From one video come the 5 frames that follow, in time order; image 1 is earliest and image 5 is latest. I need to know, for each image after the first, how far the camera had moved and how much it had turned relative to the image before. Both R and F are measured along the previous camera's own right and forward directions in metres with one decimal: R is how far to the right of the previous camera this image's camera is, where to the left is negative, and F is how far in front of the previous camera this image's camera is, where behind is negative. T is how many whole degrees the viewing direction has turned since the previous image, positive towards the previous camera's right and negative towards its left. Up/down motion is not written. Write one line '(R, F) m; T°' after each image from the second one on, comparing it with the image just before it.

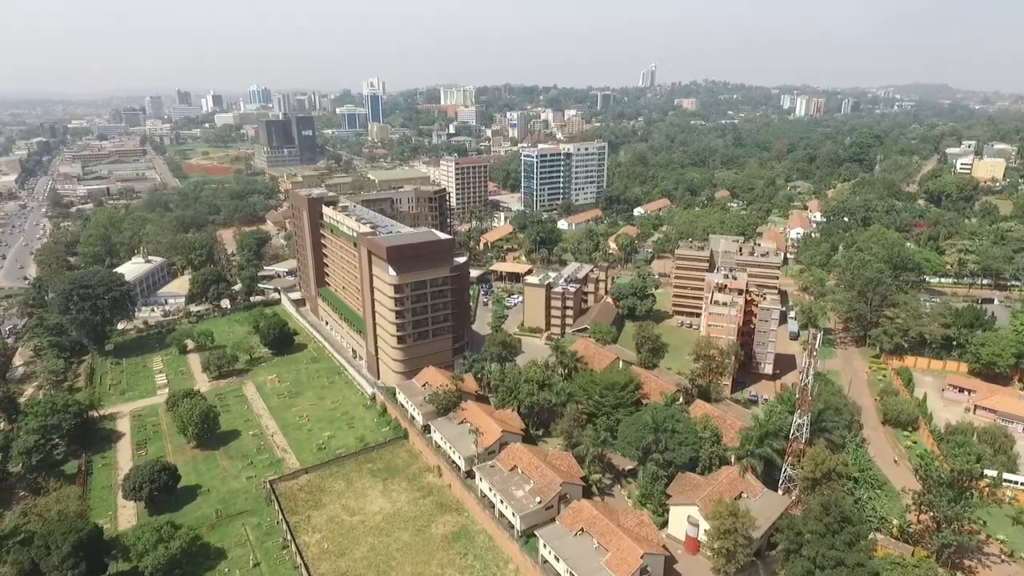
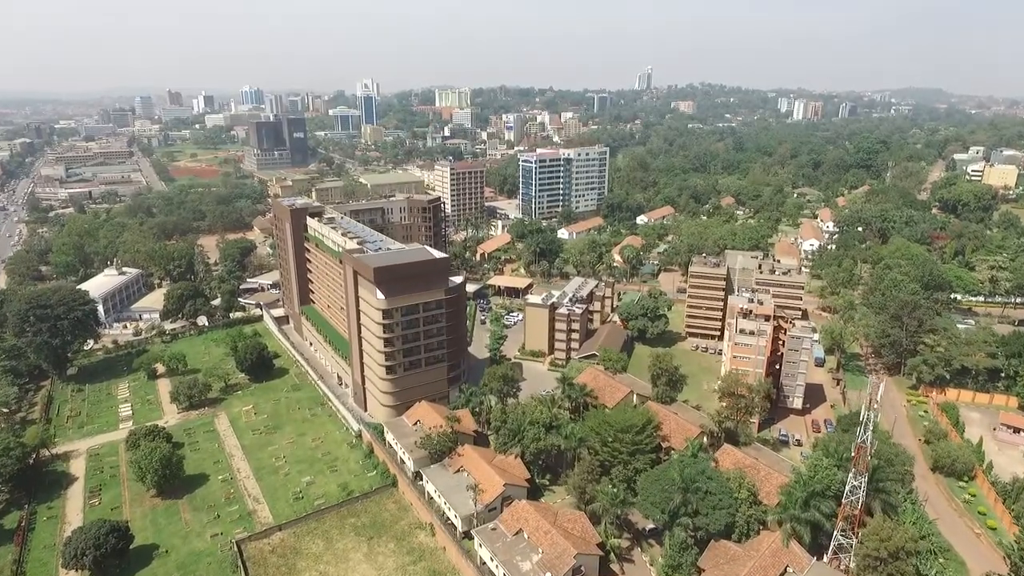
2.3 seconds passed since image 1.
(-0.5, +4.7) m; +1°
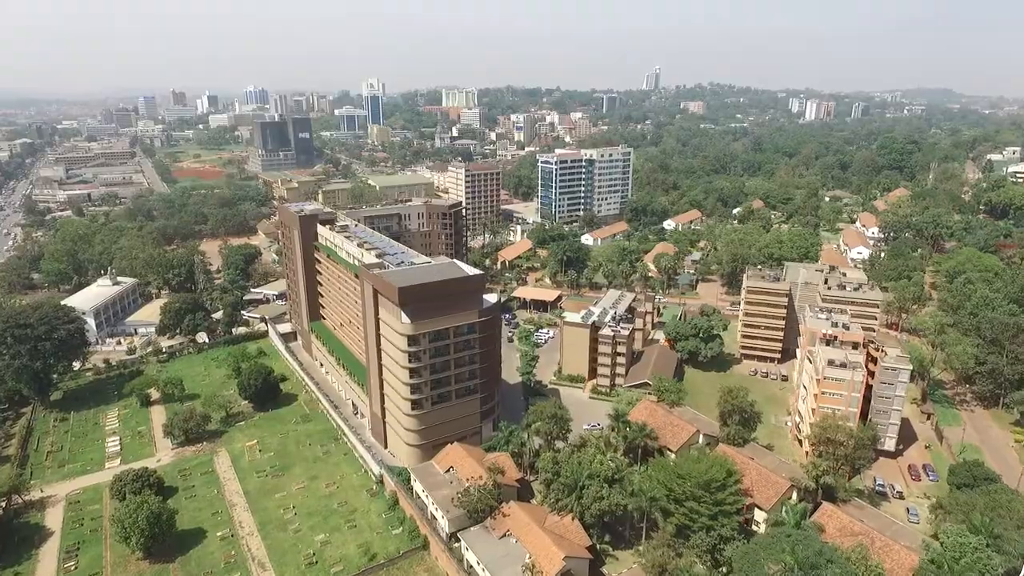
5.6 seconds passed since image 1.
(-2.6, +5.9) m; 0°
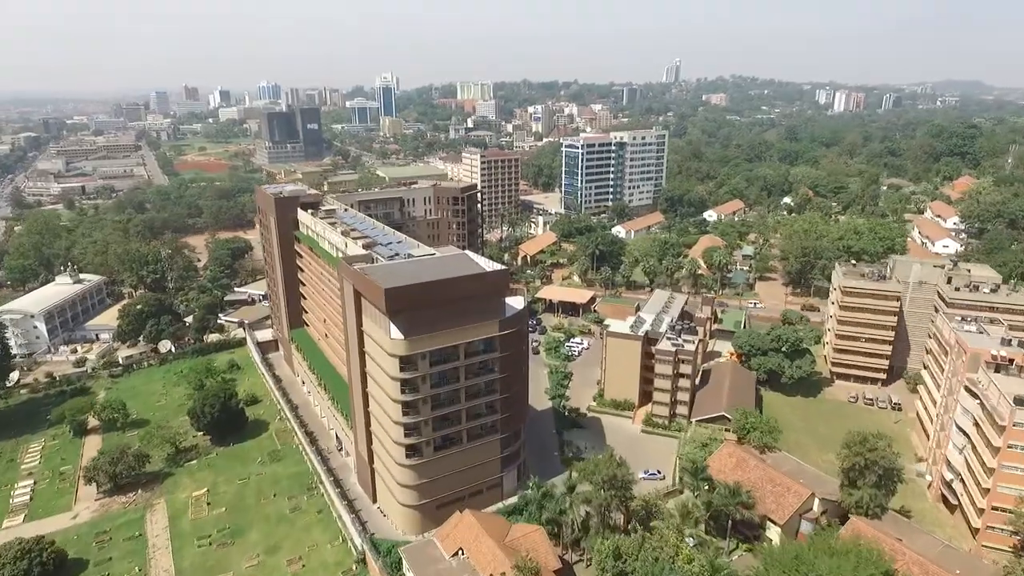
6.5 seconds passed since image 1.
(-0.9, +10.6) m; -1°
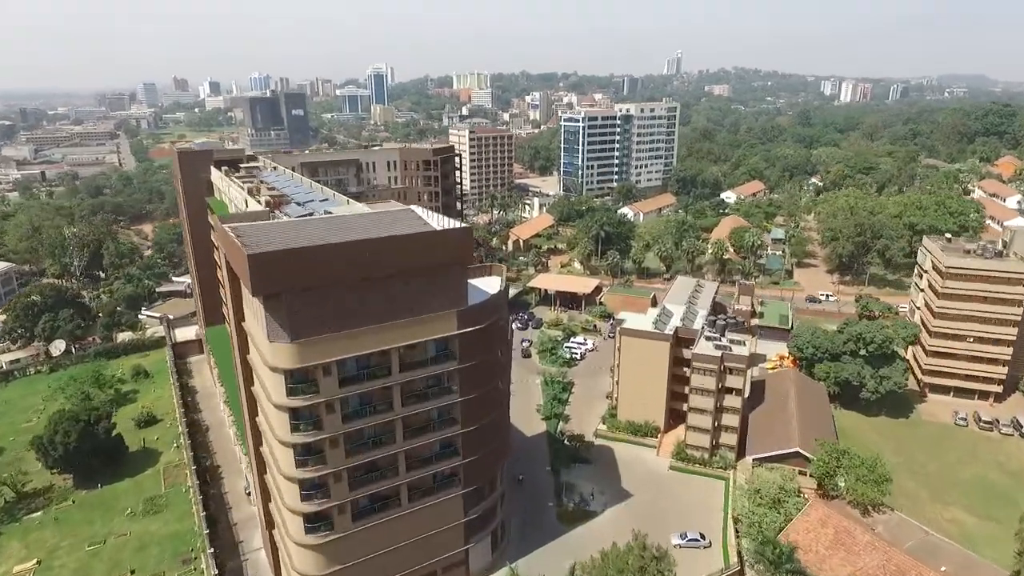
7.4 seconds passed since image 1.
(+1.0, +10.3) m; 0°
